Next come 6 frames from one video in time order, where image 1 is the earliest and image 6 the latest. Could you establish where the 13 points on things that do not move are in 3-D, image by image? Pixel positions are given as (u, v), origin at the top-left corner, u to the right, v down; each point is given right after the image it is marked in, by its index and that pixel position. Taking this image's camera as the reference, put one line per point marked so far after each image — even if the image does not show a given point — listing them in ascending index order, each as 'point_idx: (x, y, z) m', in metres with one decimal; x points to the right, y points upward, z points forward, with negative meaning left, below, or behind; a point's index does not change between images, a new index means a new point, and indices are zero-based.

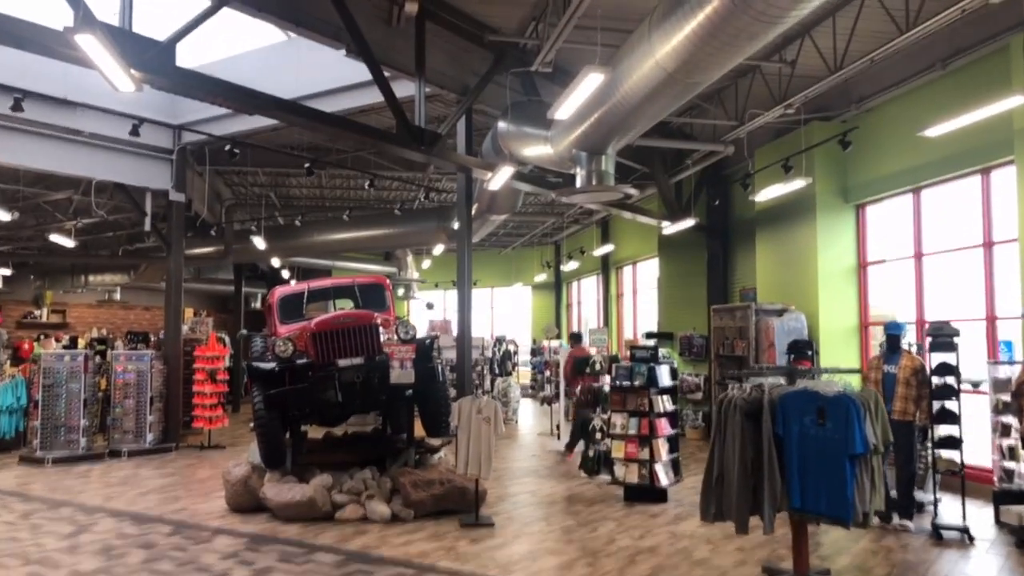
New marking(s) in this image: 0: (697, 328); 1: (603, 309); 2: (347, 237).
0: (+2.6, -0.6, +11.8) m
1: (+1.8, -0.4, +16.2) m
2: (-2.4, +0.7, +12.1) m
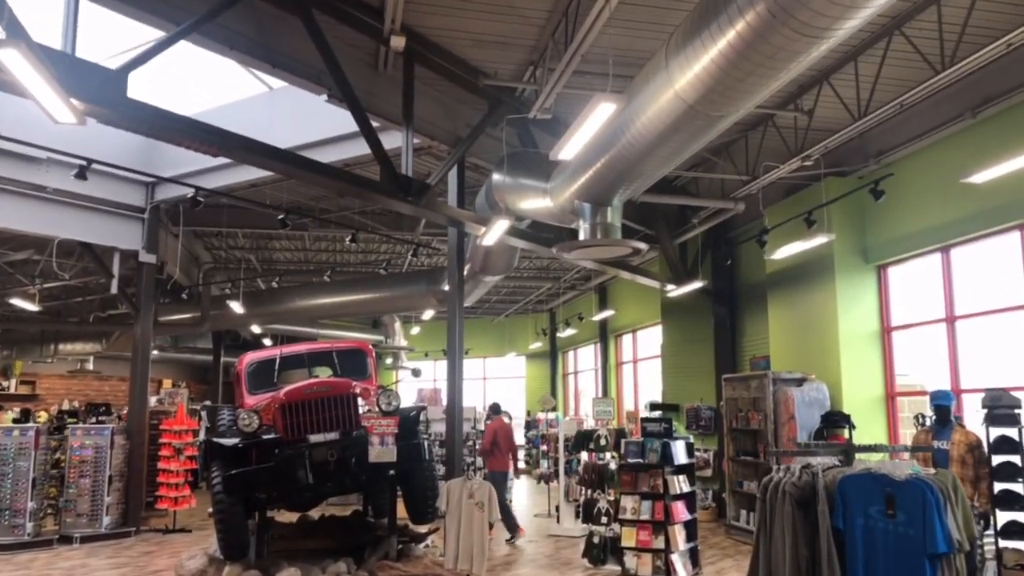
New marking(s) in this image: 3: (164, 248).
0: (+2.5, -1.4, +11.1) m
1: (+1.6, -1.7, +15.4) m
2: (-2.4, -0.2, +11.5) m
3: (-4.2, +0.5, +10.3) m
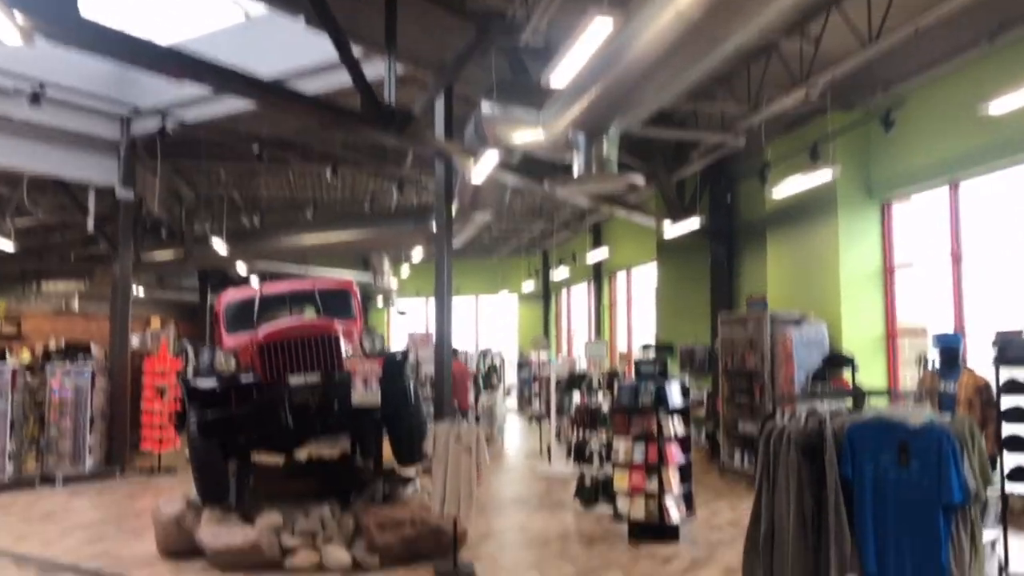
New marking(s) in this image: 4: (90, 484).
0: (+2.4, -0.7, +10.9) m
1: (+1.5, -0.6, +15.3) m
2: (-2.5, +0.6, +11.1) m
3: (-4.3, +1.2, +9.9) m
4: (-4.2, -2.0, +8.5) m
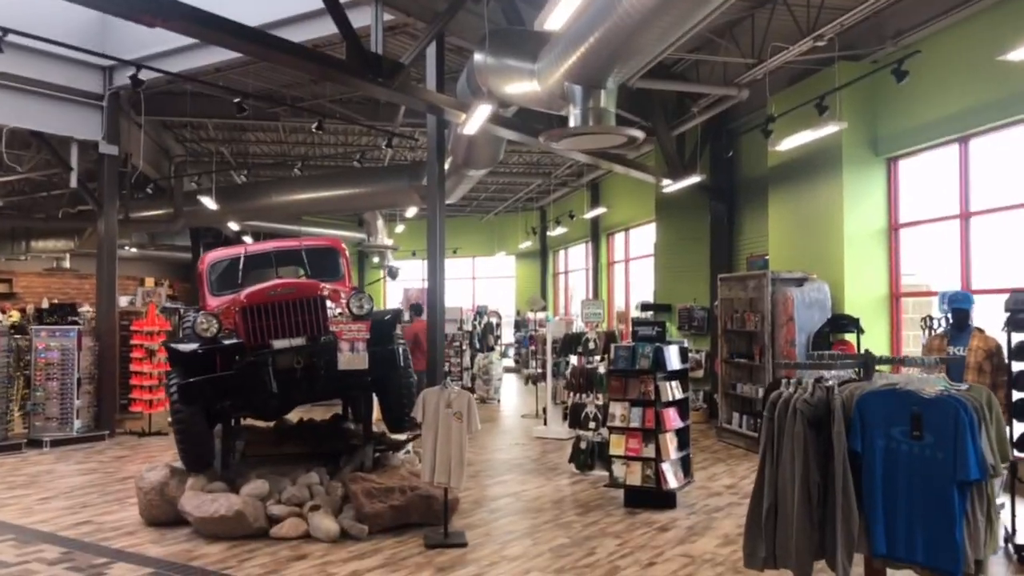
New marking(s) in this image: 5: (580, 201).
0: (+2.3, -0.1, +10.7) m
1: (+1.4, +0.2, +15.1) m
2: (-2.6, +1.2, +10.9) m
3: (-4.4, +1.7, +9.6) m
4: (-4.3, -1.6, +8.3) m
5: (+1.2, +1.6, +15.2) m
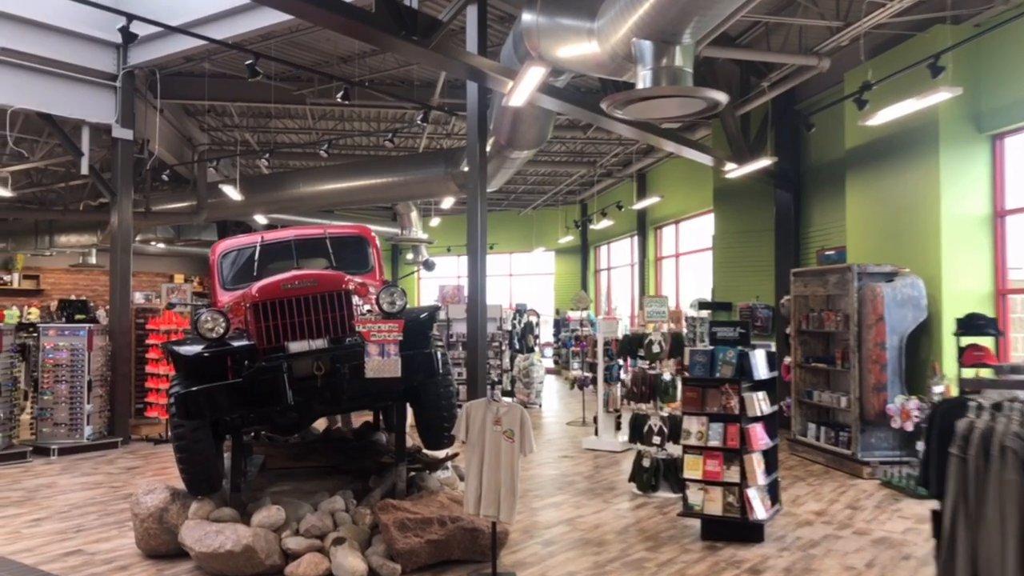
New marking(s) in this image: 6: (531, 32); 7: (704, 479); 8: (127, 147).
0: (+2.9, -0.1, +9.8) m
1: (+2.1, +0.2, +14.2) m
2: (-2.1, +1.2, +10.1) m
3: (-3.9, +1.7, +9.0) m
4: (-3.8, -1.5, +7.7) m
5: (+1.9, +1.6, +14.3) m
6: (+0.1, +1.7, +5.5) m
7: (+1.1, -1.1, +4.8) m
8: (-3.9, +1.4, +8.5) m
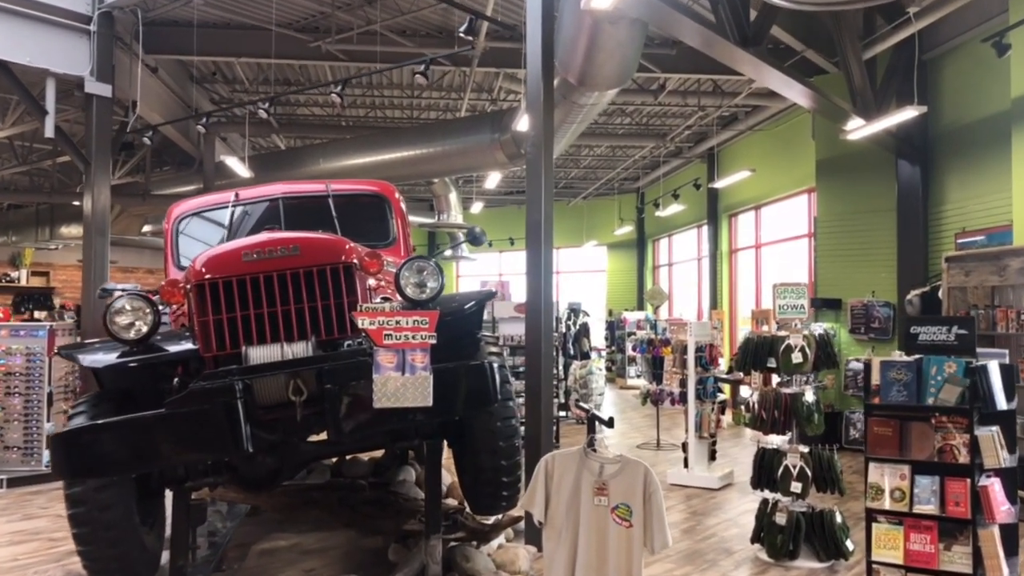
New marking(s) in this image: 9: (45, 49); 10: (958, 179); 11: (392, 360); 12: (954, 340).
0: (+3.4, 0.0, +7.9) m
1: (+2.9, +0.3, +12.4) m
2: (-1.5, +1.3, +8.5) m
3: (-3.4, +1.8, +7.4) m
4: (-3.4, -1.4, +6.1) m
5: (+2.7, +1.6, +12.5) m
6: (+0.5, +1.8, +3.8) m
7: (+1.4, -1.0, +3.0) m
8: (-3.4, +1.5, +7.0) m
9: (-3.7, +1.9, +6.7) m
10: (+3.8, +0.9, +7.1) m
11: (-0.4, -0.2, +2.5) m
12: (+1.7, -0.2, +3.2) m
